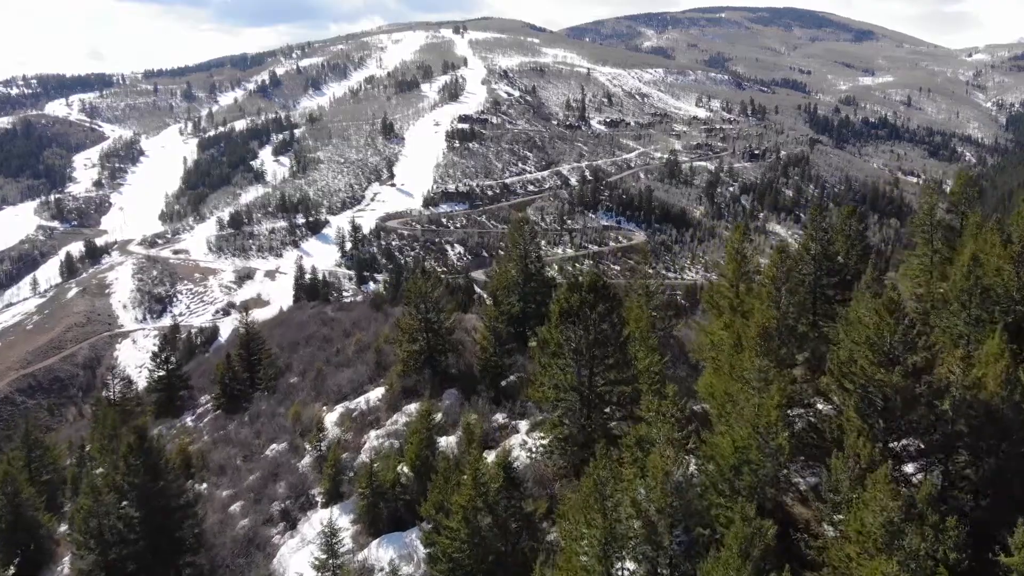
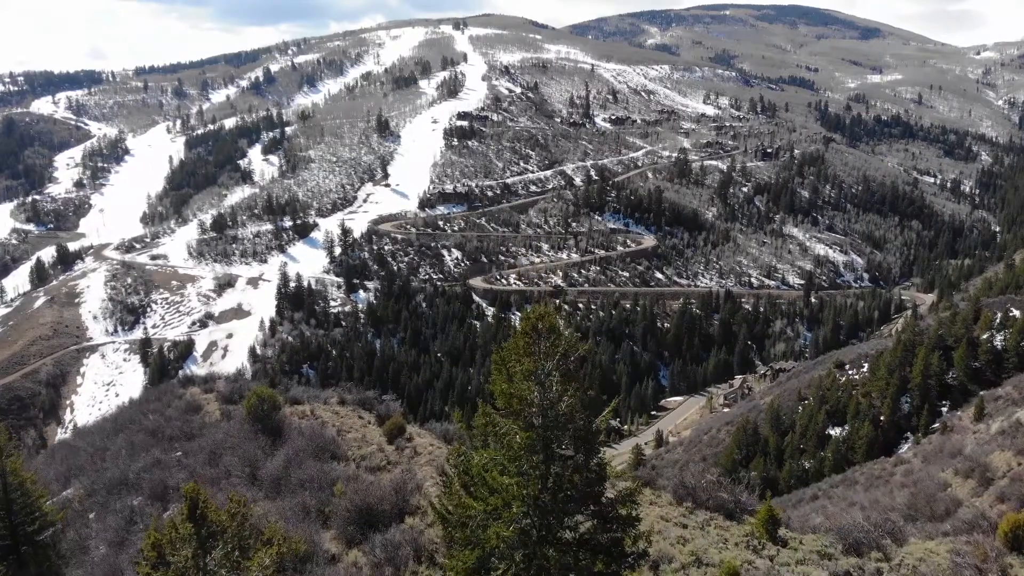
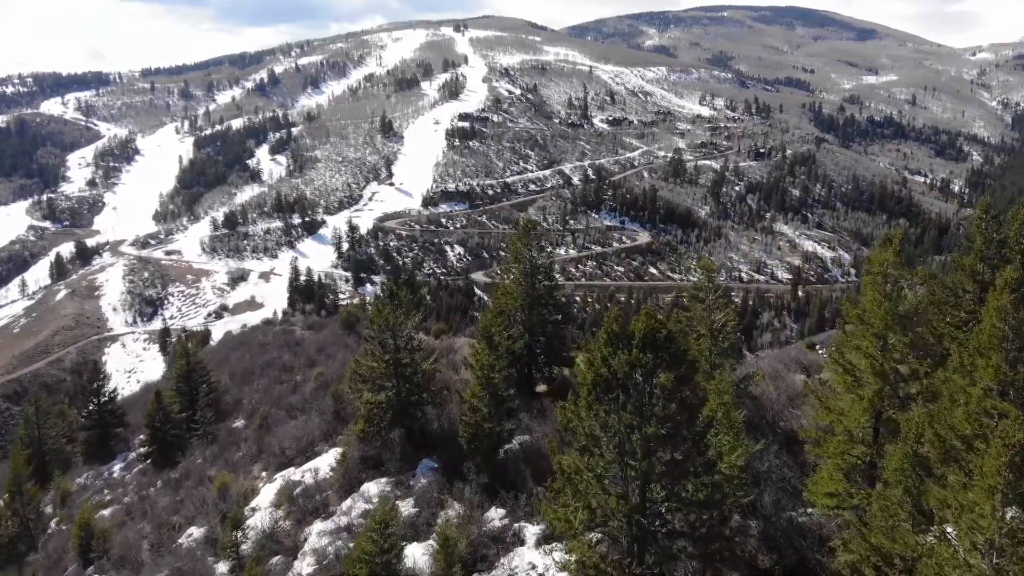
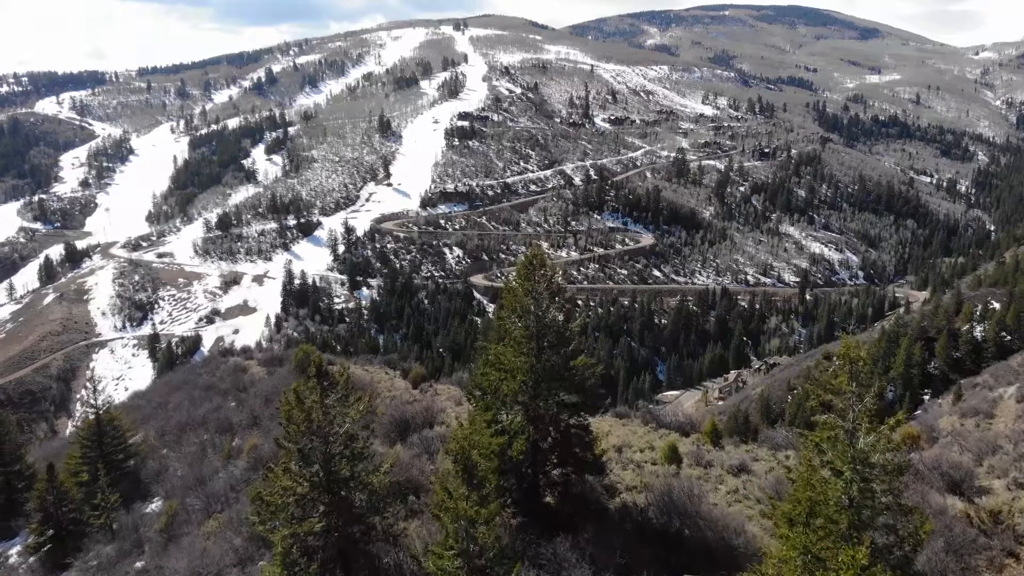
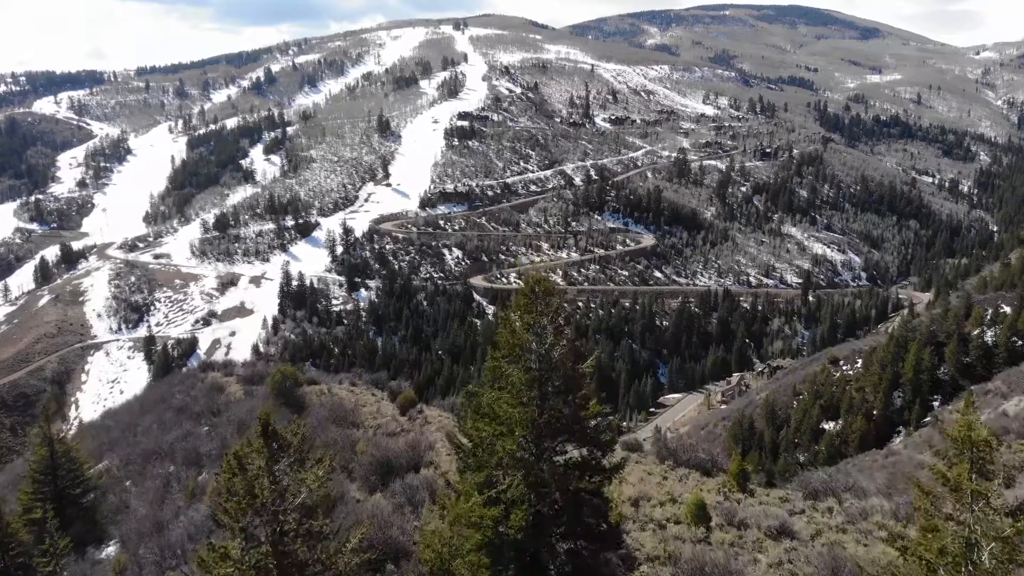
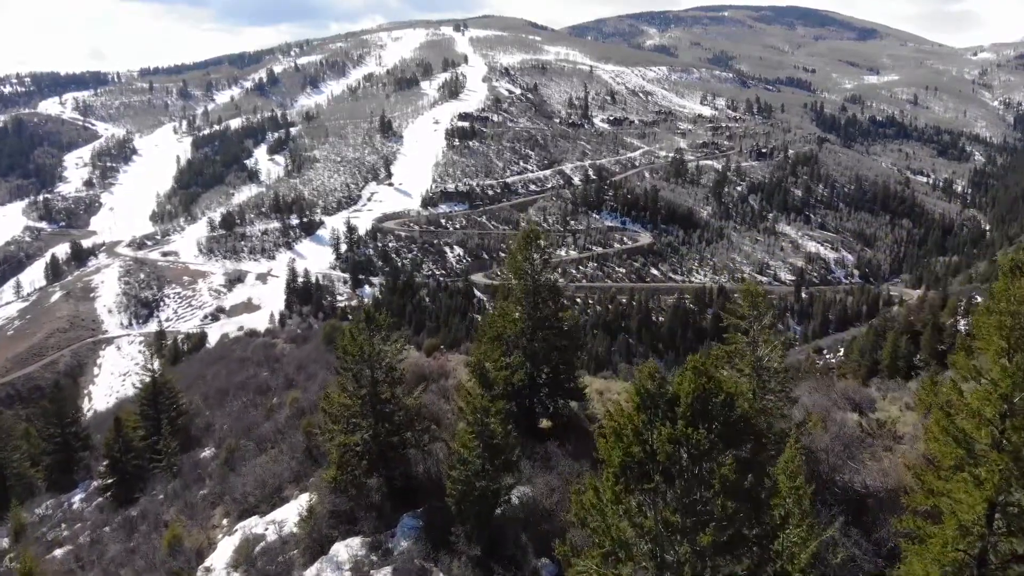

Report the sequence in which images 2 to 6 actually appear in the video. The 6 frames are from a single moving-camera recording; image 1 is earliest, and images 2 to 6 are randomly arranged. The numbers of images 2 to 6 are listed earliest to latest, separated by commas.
3, 6, 4, 5, 2
